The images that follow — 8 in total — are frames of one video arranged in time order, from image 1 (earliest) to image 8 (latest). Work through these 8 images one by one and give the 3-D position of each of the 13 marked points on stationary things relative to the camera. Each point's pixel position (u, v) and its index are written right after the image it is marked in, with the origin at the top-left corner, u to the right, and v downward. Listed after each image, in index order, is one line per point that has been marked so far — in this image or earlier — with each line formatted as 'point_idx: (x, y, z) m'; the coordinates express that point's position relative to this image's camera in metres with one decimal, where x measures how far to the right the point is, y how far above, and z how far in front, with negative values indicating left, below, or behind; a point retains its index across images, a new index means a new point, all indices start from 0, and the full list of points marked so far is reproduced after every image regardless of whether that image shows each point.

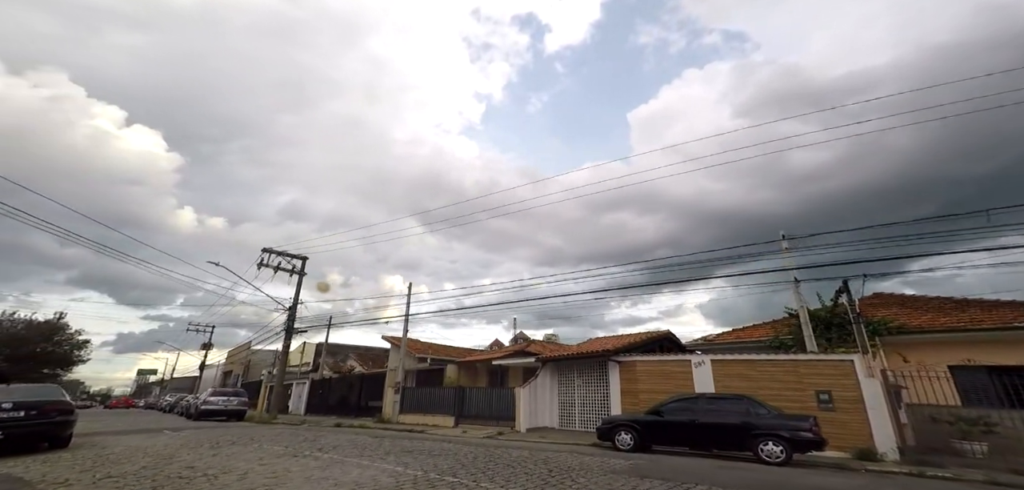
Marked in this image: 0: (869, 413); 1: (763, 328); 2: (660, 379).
0: (+8.0, -3.7, +9.4) m
1: (+8.6, -2.8, +14.6) m
2: (+4.4, -4.0, +12.7) m
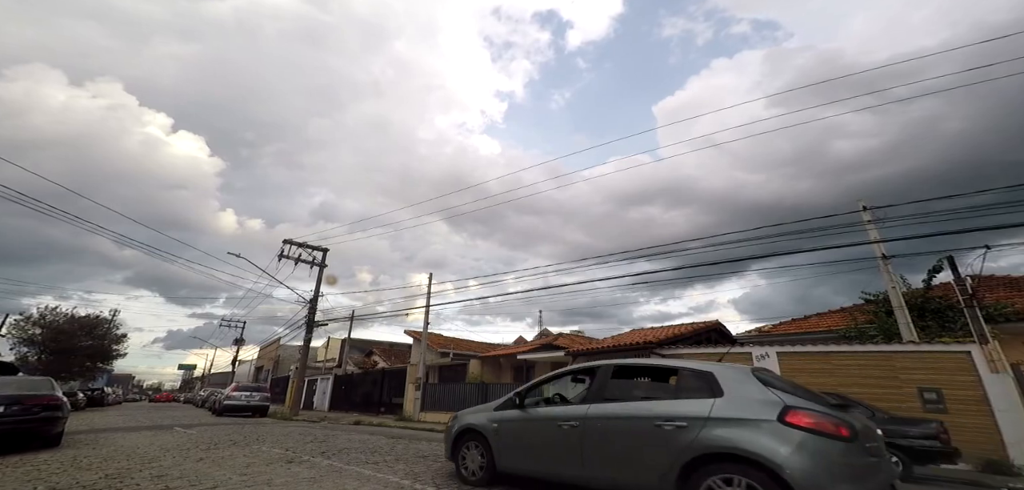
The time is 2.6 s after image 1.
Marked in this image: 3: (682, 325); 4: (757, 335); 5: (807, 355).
0: (+8.6, -3.0, +7.5) m
1: (+9.5, -2.1, +12.6) m
2: (+5.2, -3.4, +11.0) m
3: (+5.9, -2.8, +14.9) m
4: (+8.0, -2.9, +14.0) m
5: (+6.8, -2.5, +9.8) m
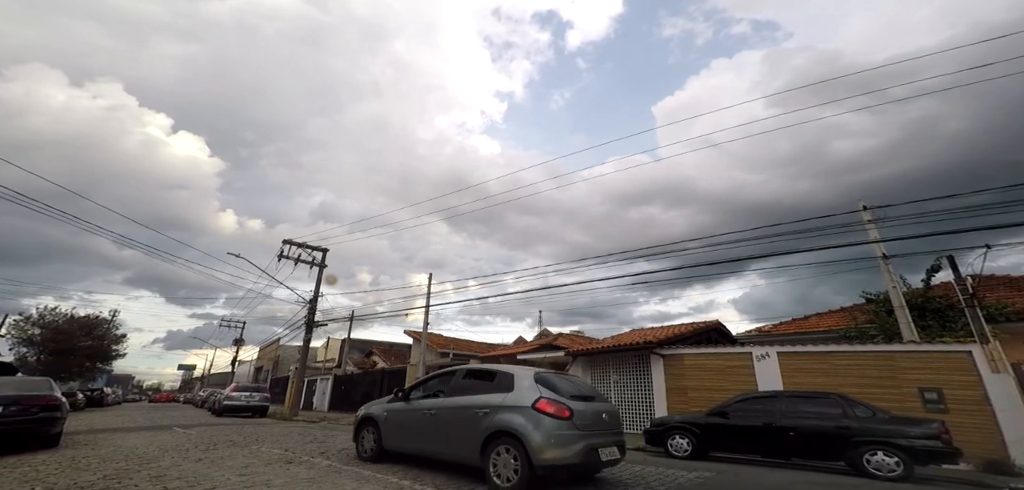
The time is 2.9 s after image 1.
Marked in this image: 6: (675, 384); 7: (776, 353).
0: (+8.6, -3.0, +7.5) m
1: (+9.5, -2.1, +12.6) m
2: (+5.2, -3.4, +11.0) m
3: (+5.9, -2.8, +14.9) m
4: (+8.0, -2.9, +14.0) m
5: (+6.7, -2.5, +9.8) m
6: (+4.4, -3.8, +11.6) m
7: (+6.3, -2.6, +10.1) m
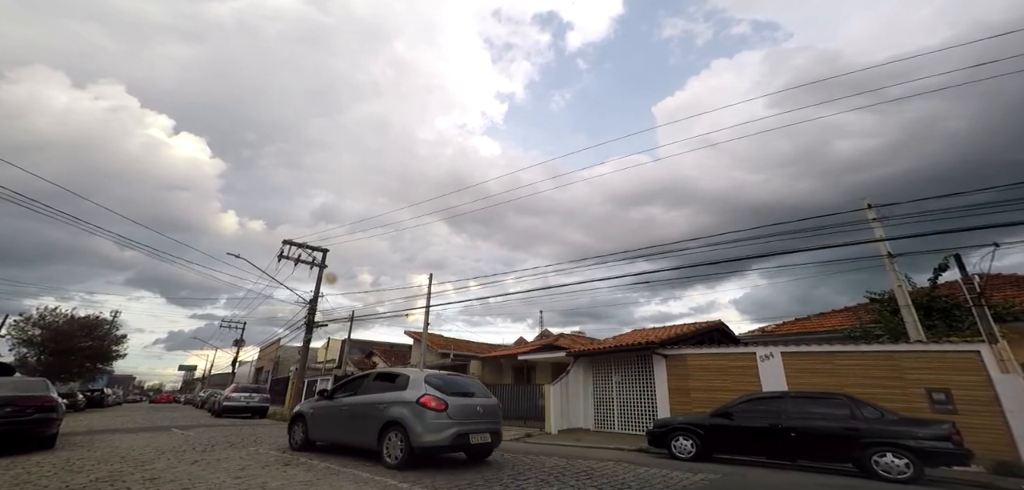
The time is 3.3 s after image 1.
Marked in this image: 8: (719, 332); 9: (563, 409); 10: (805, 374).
0: (+8.6, -3.0, +7.4) m
1: (+9.5, -2.1, +12.5) m
2: (+5.2, -3.3, +10.8) m
3: (+6.0, -2.8, +14.7) m
4: (+8.0, -2.9, +13.8) m
5: (+6.8, -2.5, +9.7) m
6: (+4.5, -3.8, +11.5) m
7: (+6.3, -2.5, +10.0) m
8: (+6.8, -2.9, +14.1) m
9: (+1.7, -5.5, +14.3) m
10: (+6.6, -2.9, +9.6) m
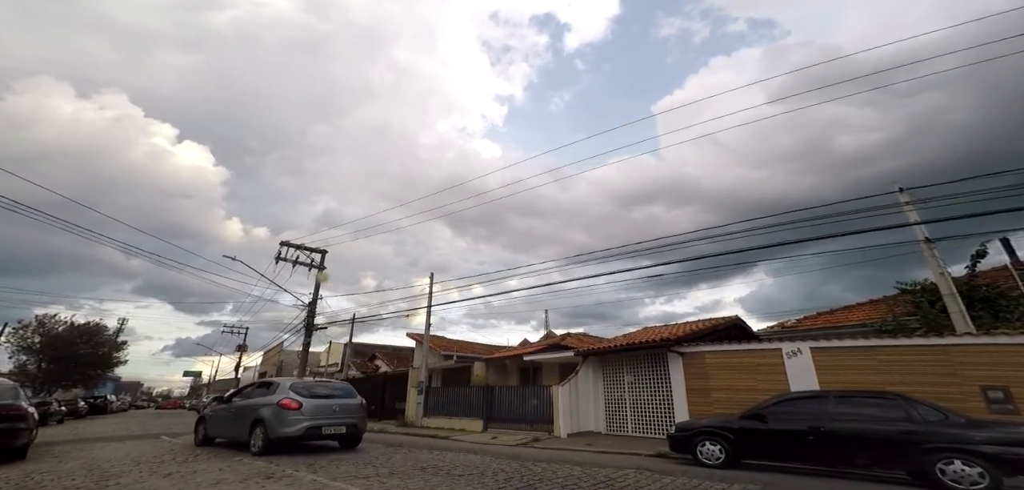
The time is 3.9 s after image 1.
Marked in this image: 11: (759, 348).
0: (+8.7, -2.7, +6.6) m
1: (+9.7, -1.8, +11.7) m
2: (+5.4, -3.1, +10.1) m
3: (+6.1, -2.5, +14.0) m
4: (+8.2, -2.6, +13.1) m
5: (+6.9, -2.2, +8.9) m
6: (+4.6, -3.5, +10.7) m
7: (+6.5, -2.3, +9.3) m
8: (+7.0, -2.6, +13.4) m
9: (+1.9, -5.3, +13.5) m
10: (+6.8, -2.6, +8.9) m
11: (+5.8, -2.4, +10.0) m
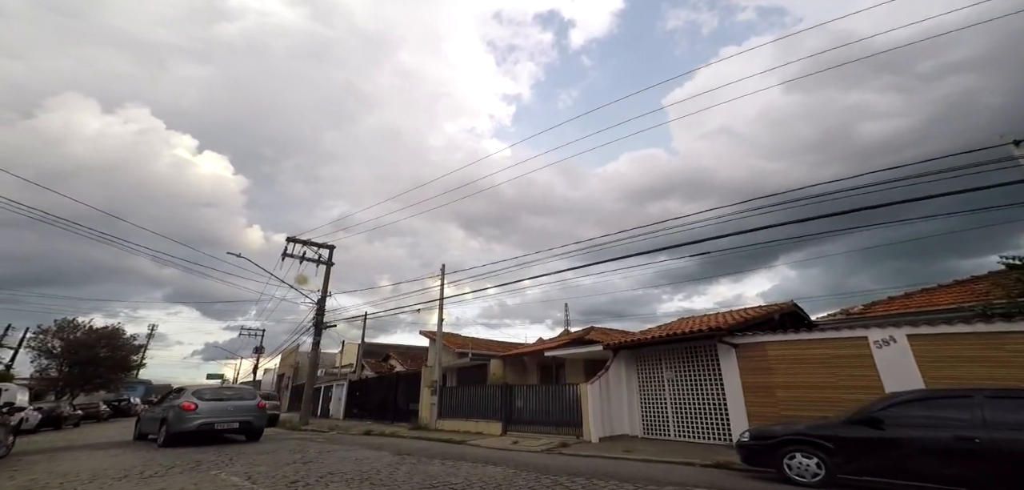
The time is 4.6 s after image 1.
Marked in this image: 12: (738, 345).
0: (+9.2, -2.0, +4.8) m
1: (+10.2, -1.1, +9.9) m
2: (+5.9, -2.4, +8.4) m
3: (+6.8, -1.8, +12.3) m
4: (+8.8, -1.9, +11.3) m
5: (+7.4, -1.5, +7.2) m
6: (+5.2, -2.9, +9.1) m
7: (+6.9, -1.6, +7.5) m
8: (+7.6, -1.9, +11.6) m
9: (+2.6, -4.7, +12.0) m
10: (+7.2, -2.0, +7.1) m
11: (+6.3, -1.8, +8.3) m
12: (+5.1, -2.2, +9.6) m
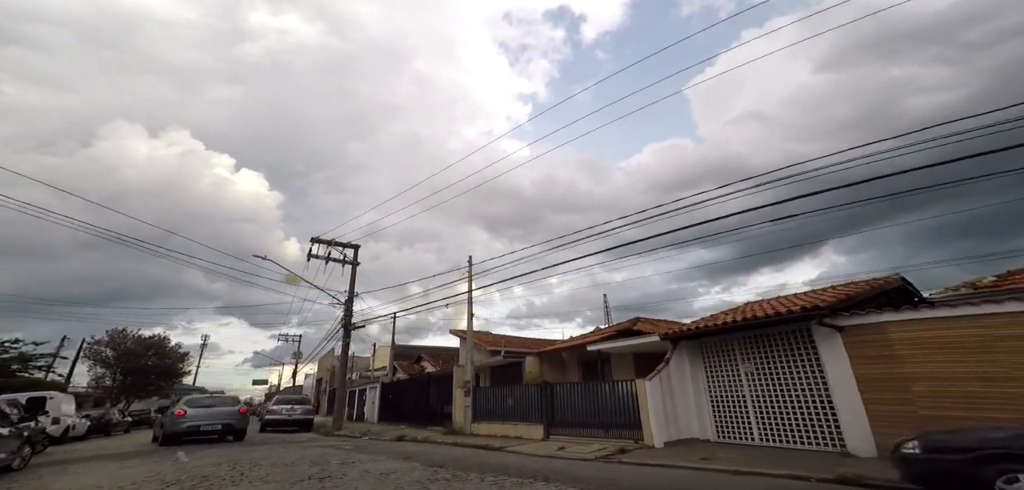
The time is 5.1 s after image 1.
0: (+9.7, -1.0, +2.7) m
1: (+11.0, 0.0, +7.7) m
2: (+6.7, -1.6, +6.4) m
3: (+7.8, -0.9, +10.2) m
4: (+9.7, -1.0, +9.1) m
5: (+8.1, -0.6, +5.1) m
6: (+6.0, -2.1, +7.1) m
7: (+7.6, -0.7, +5.5) m
8: (+8.6, -1.0, +9.5) m
9: (+3.7, -4.0, +10.2) m
10: (+7.9, -1.1, +5.1) m
11: (+7.0, -0.9, +6.3) m
12: (+5.9, -1.4, +7.6) m
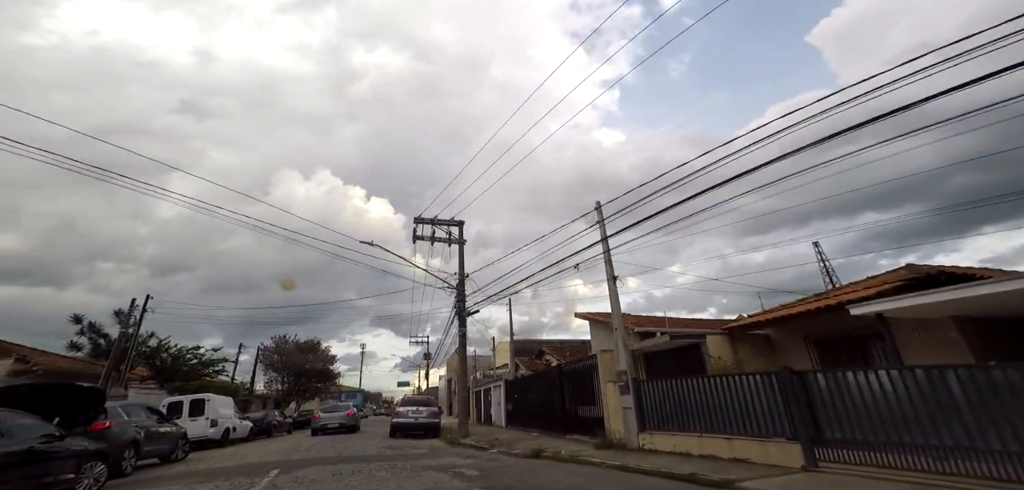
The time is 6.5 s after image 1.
0: (+10.3, +1.9, -5.2) m
1: (+12.7, +3.1, -0.7) m
2: (+8.3, +1.1, -0.8) m
3: (+10.2, +1.9, +2.6) m
4: (+11.9, +2.1, +1.1) m
5: (+9.2, +2.2, -2.4) m
6: (+7.9, +0.6, 0.0) m
7: (+8.9, +2.0, -1.9) m
8: (+10.9, +1.9, +1.7) m
9: (+6.6, -1.5, +3.5) m
10: (+9.2, +1.7, -2.4) m
11: (+8.6, +1.8, -1.0) m
12: (+7.9, +1.2, +0.5) m
